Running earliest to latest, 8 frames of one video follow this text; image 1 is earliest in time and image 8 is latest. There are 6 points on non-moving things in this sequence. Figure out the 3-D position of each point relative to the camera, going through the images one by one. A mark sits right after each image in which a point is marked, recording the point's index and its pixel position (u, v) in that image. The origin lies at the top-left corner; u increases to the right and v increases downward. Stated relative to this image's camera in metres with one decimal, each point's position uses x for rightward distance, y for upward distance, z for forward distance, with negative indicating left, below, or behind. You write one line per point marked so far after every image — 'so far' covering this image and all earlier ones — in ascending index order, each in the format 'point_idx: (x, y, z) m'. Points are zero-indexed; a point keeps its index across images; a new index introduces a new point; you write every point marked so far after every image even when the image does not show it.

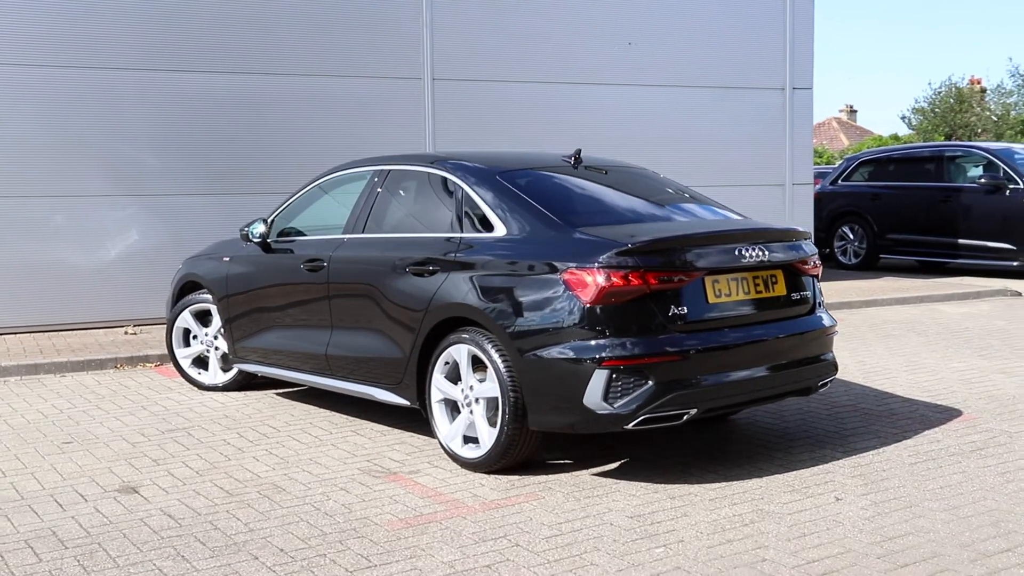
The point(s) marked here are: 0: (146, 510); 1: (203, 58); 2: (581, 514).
0: (-1.6, -1.0, +4.7) m
1: (-3.0, +2.3, +10.8) m
2: (+0.3, -1.0, +4.5) m
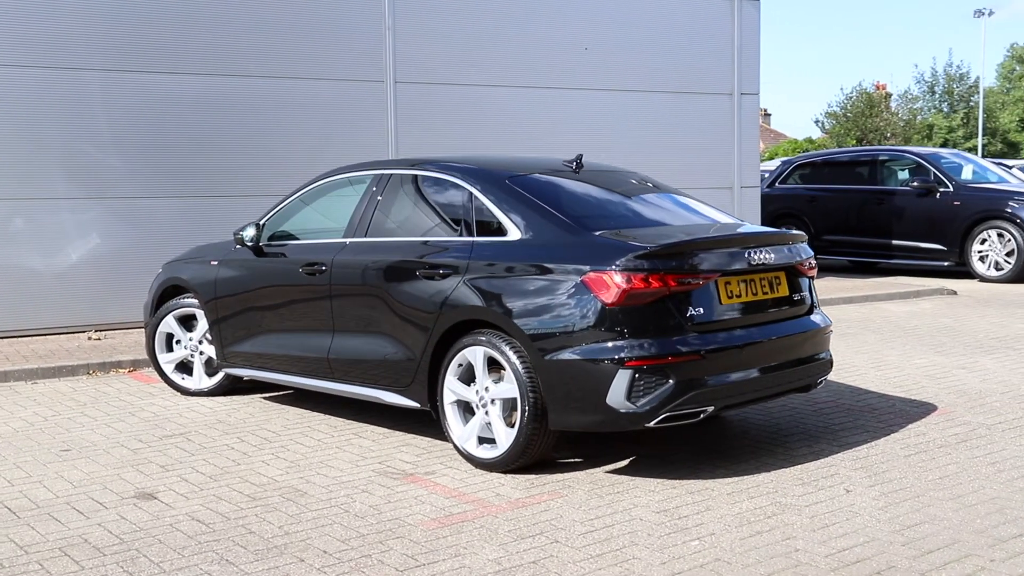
0: (-1.5, -1.0, +4.7) m
1: (-3.3, +2.3, +10.6) m
2: (+0.4, -1.0, +4.7) m
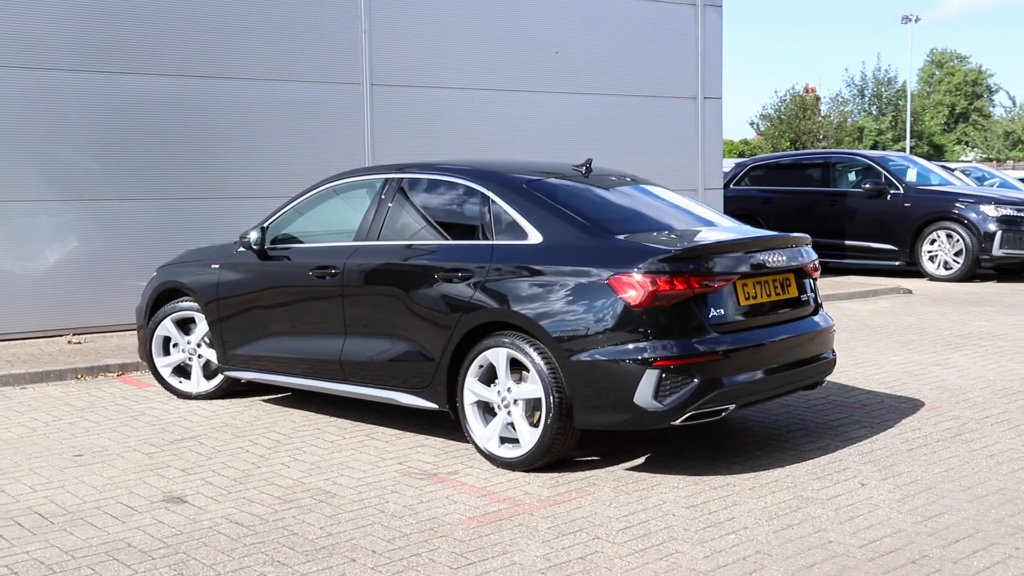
0: (-1.3, -1.0, +4.7) m
1: (-3.6, +2.2, +10.5) m
2: (+0.6, -1.0, +4.8) m
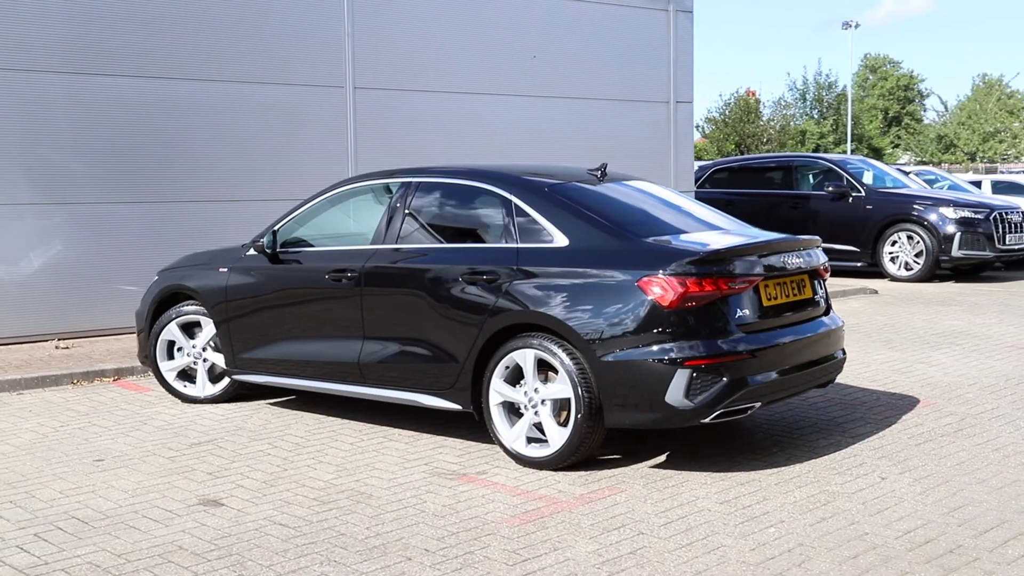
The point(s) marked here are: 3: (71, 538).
0: (-1.1, -1.0, +4.7) m
1: (-3.7, +2.2, +10.4) m
2: (+0.7, -1.0, +4.9) m
3: (-1.8, -1.0, +4.5) m
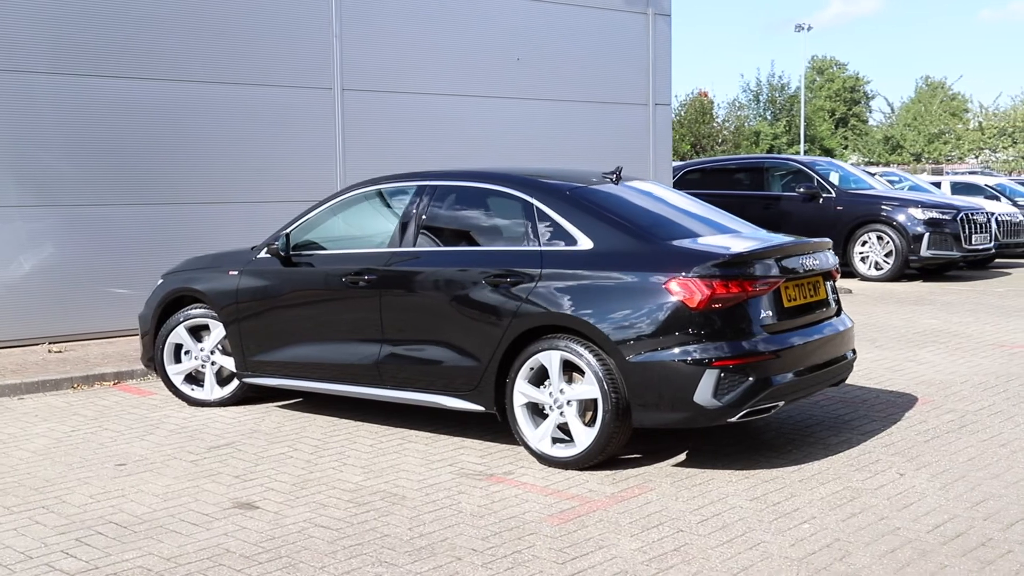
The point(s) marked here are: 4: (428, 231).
0: (-1.0, -1.0, +4.7) m
1: (-3.8, +2.2, +10.3) m
2: (+0.9, -1.0, +5.0) m
3: (-1.6, -1.1, +4.5) m
4: (-0.5, +0.3, +6.3) m
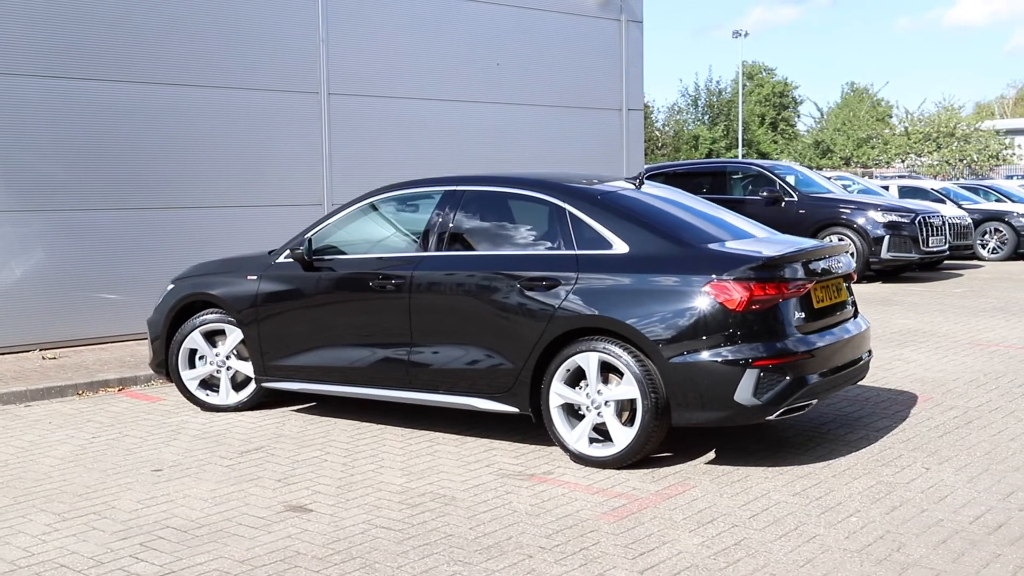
0: (-0.7, -1.1, +4.8) m
1: (-3.8, +2.1, +10.2) m
2: (+1.1, -1.0, +5.1) m
3: (-1.4, -1.1, +4.5) m
4: (-0.3, +0.3, +6.4) m
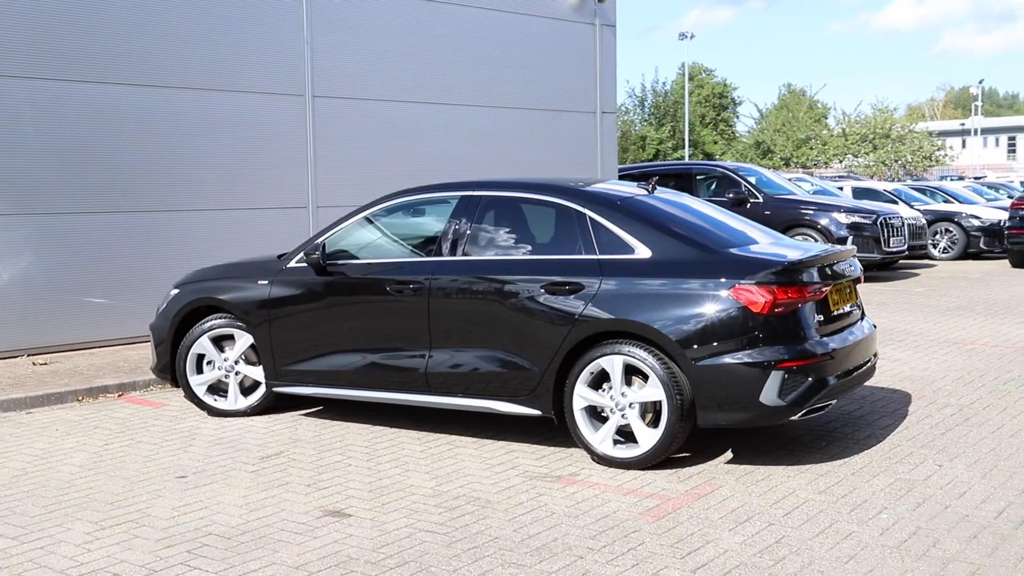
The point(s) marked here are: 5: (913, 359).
0: (-0.5, -1.1, +4.8) m
1: (-3.9, +2.1, +10.1) m
2: (+1.3, -1.0, +5.3) m
3: (-1.2, -1.1, +4.5) m
4: (-0.2, +0.3, +6.5) m
5: (+3.7, -0.6, +9.9) m
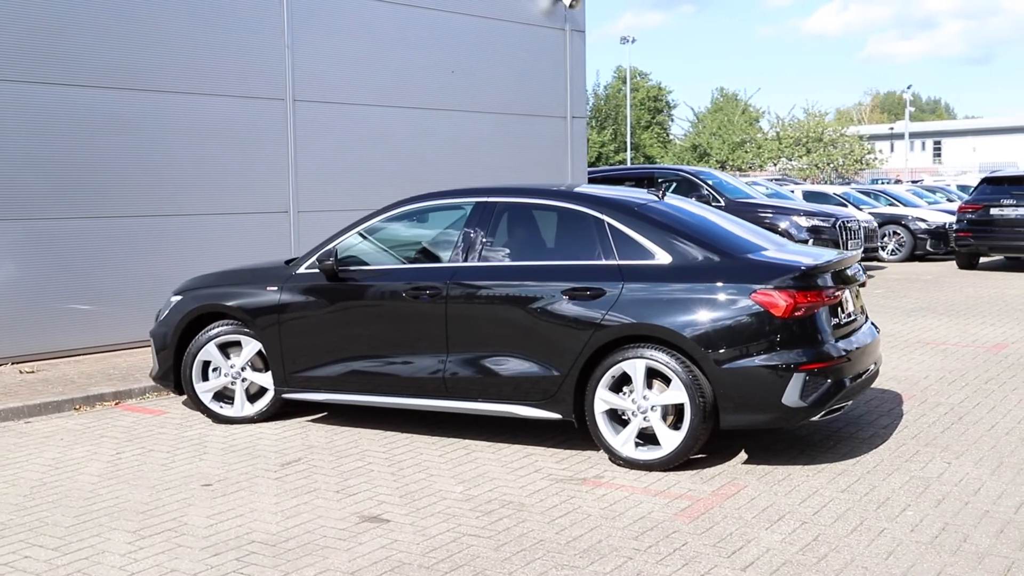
0: (-0.3, -1.1, +4.9) m
1: (-4.0, +2.0, +10.0) m
2: (+1.5, -1.0, +5.4) m
3: (-1.0, -1.1, +4.5) m
4: (-0.1, +0.3, +6.5) m
5: (+3.6, -0.7, +10.2) m
